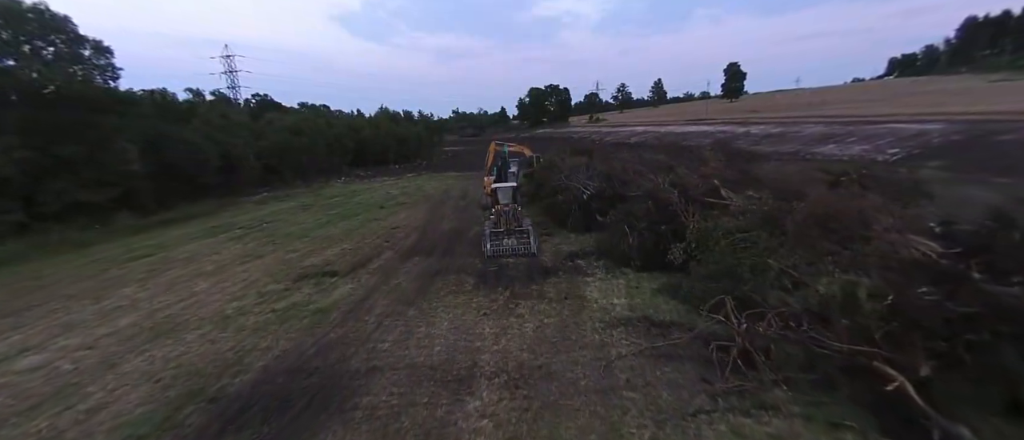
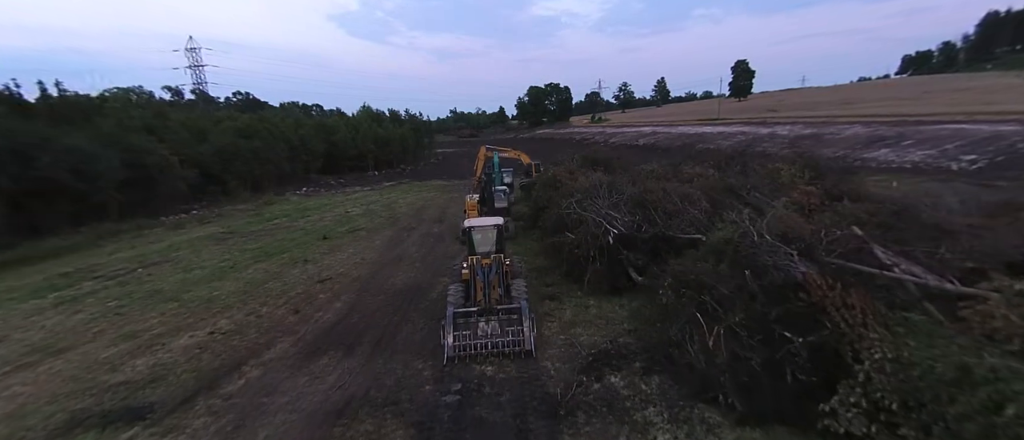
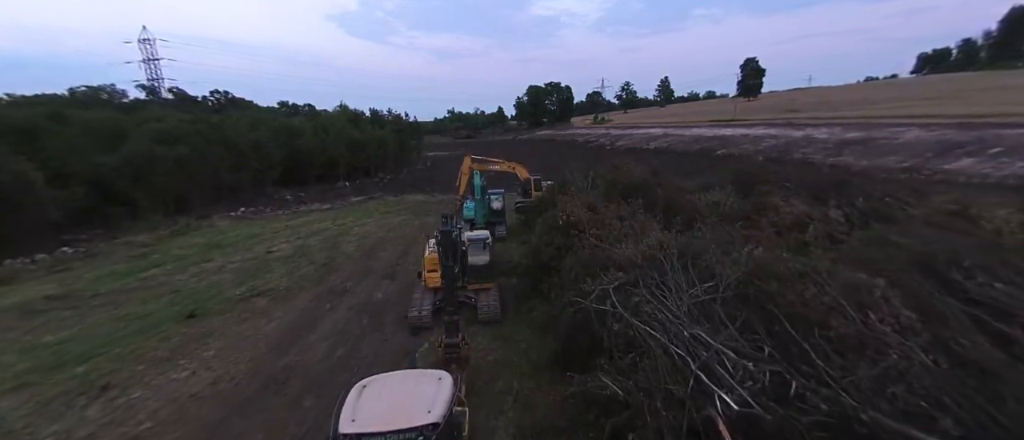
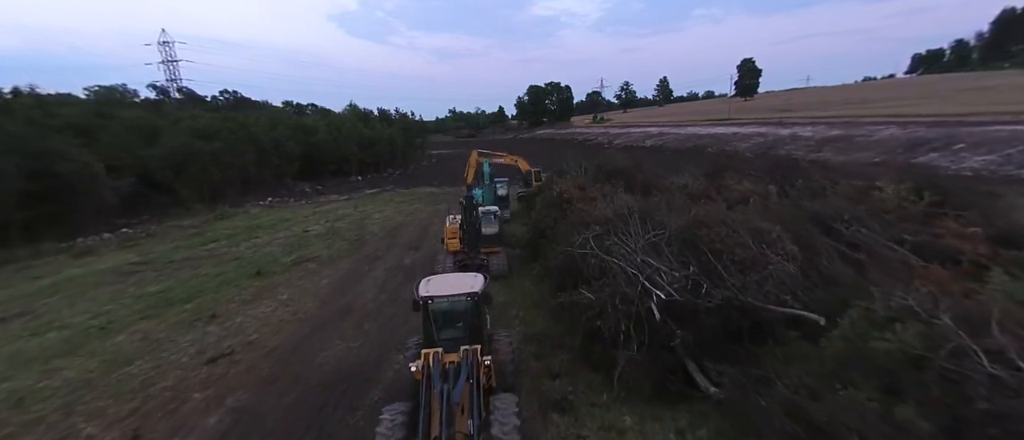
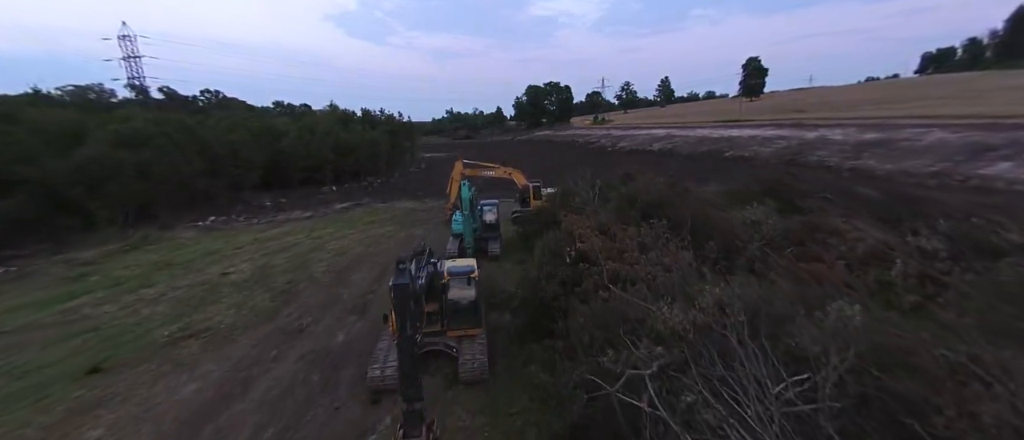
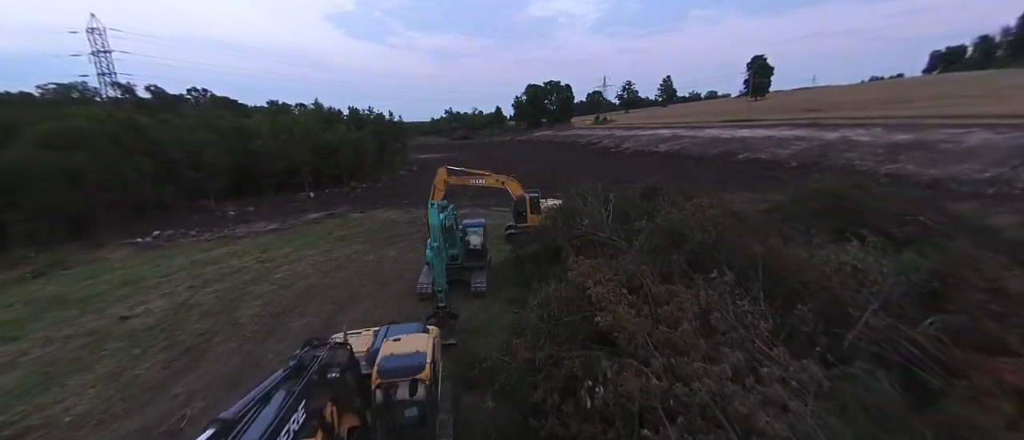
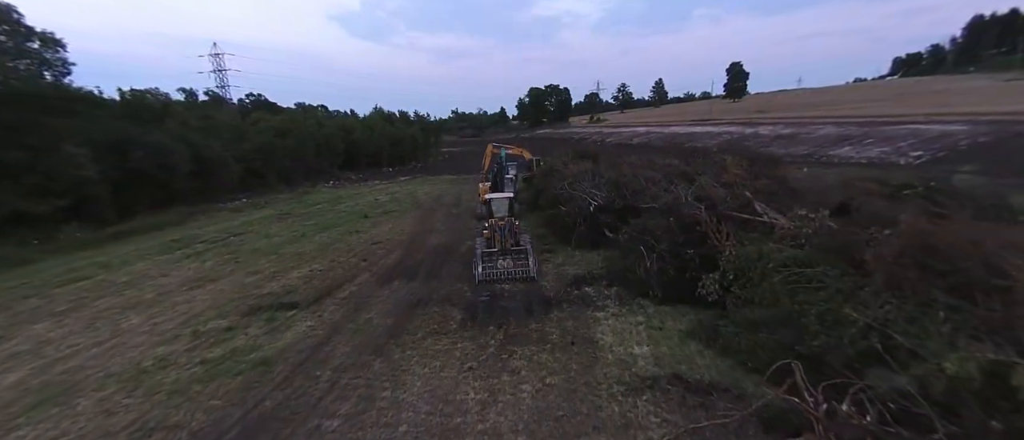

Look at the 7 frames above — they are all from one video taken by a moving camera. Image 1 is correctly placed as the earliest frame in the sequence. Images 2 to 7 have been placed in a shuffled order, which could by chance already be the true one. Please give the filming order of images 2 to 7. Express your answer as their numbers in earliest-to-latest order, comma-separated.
7, 2, 4, 3, 5, 6
